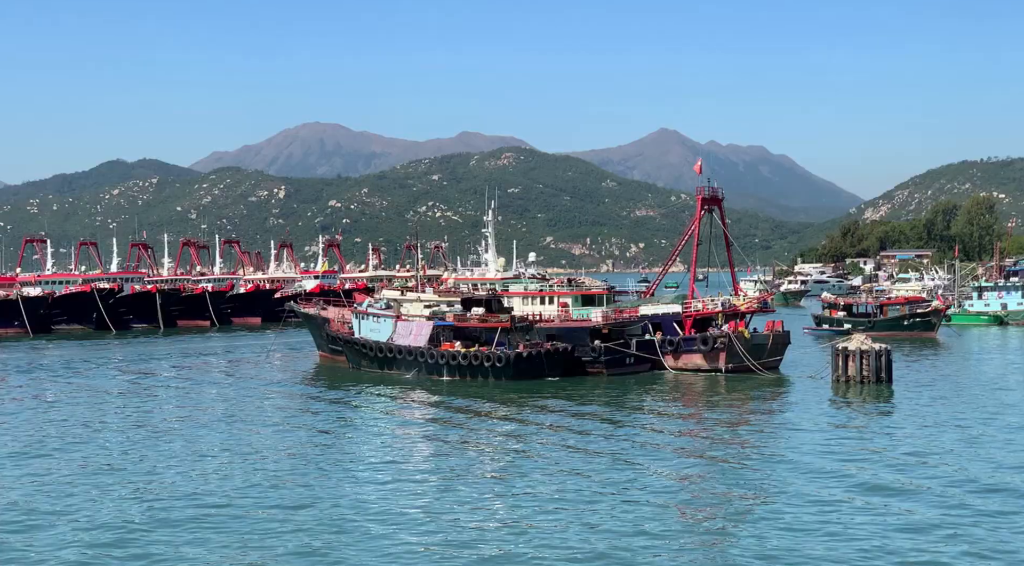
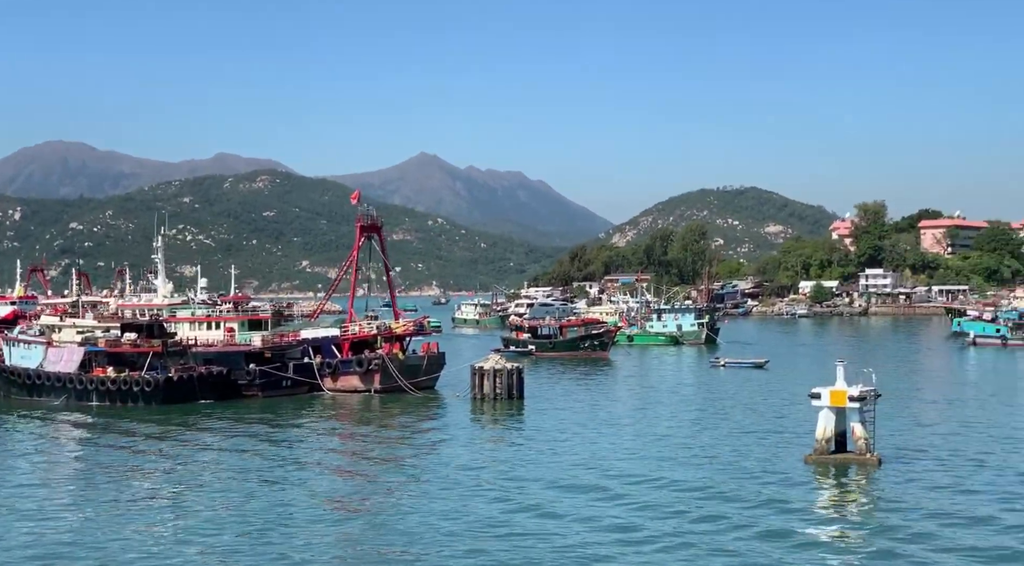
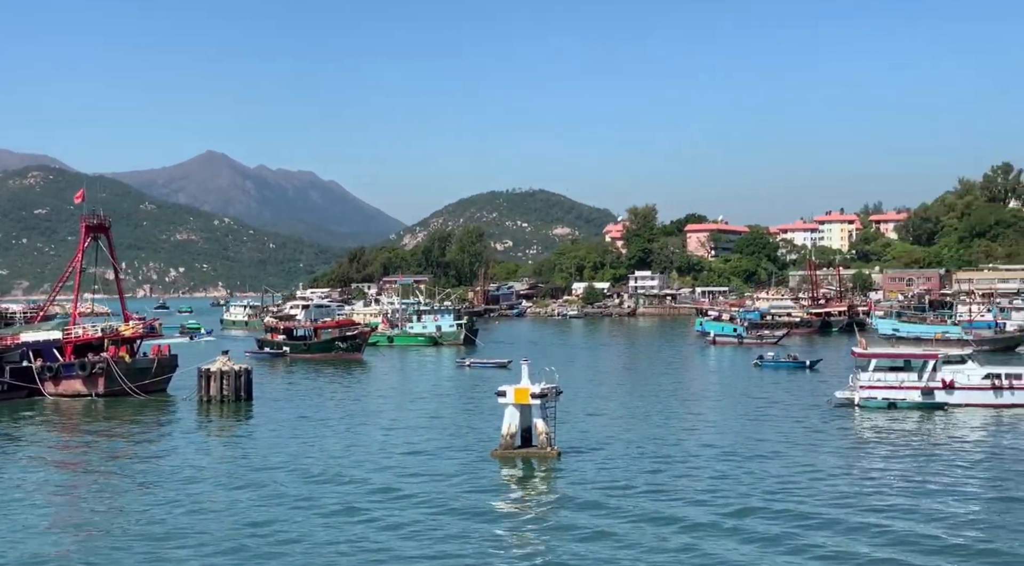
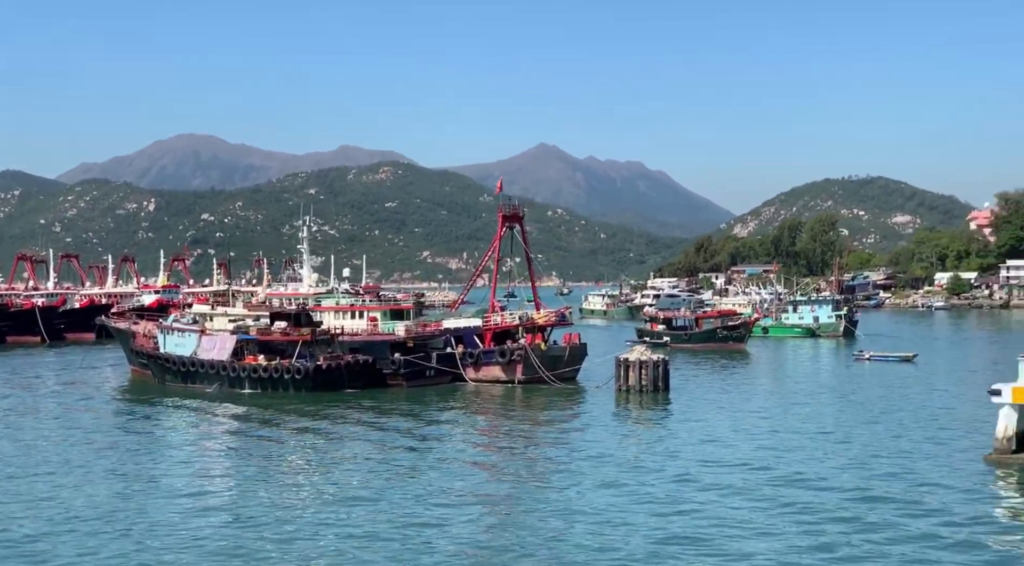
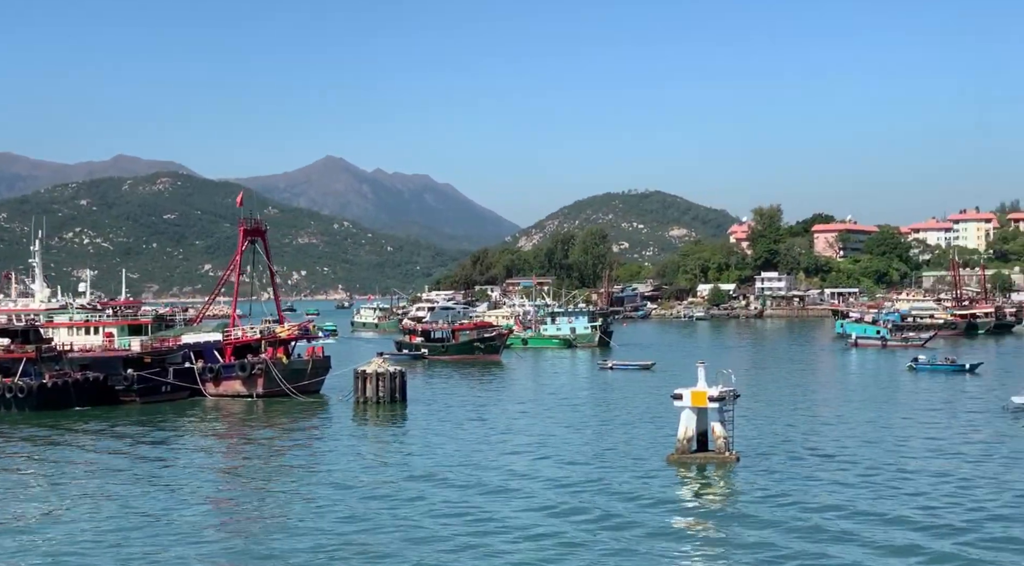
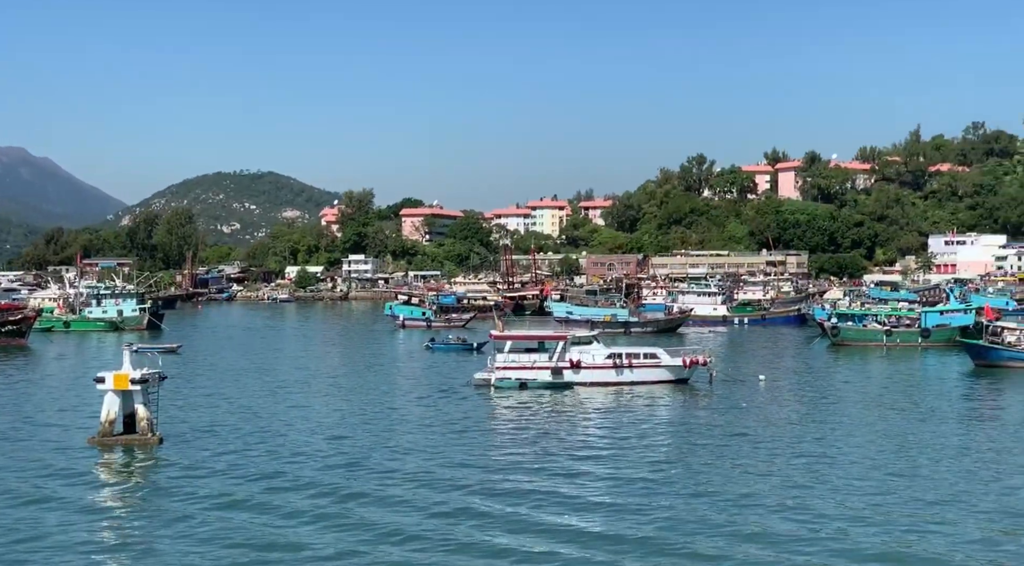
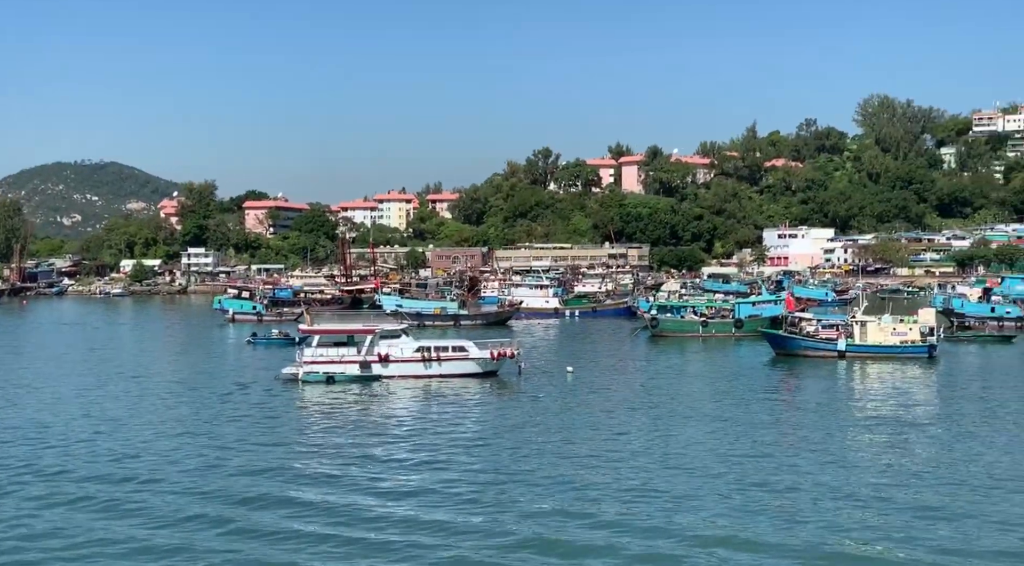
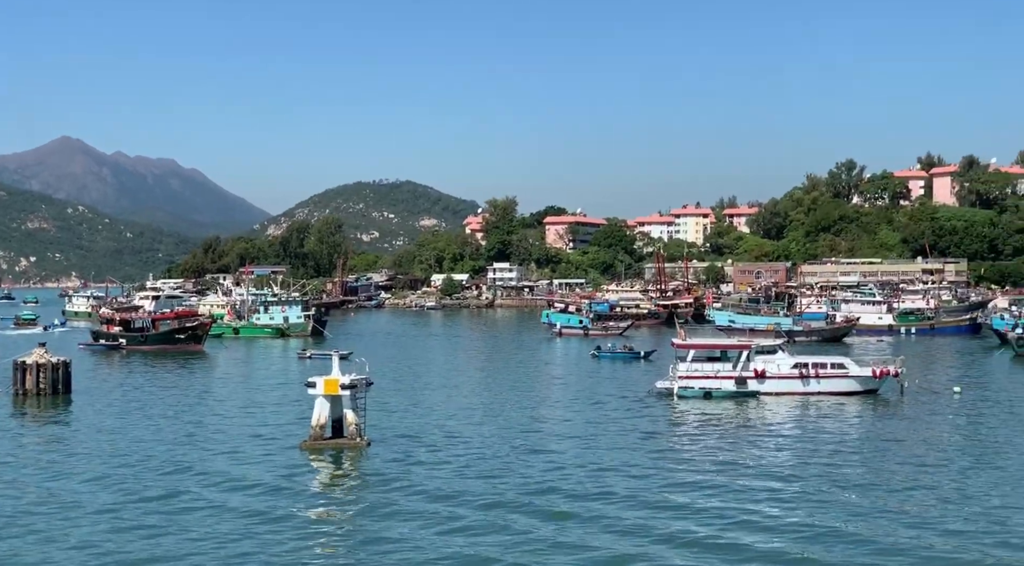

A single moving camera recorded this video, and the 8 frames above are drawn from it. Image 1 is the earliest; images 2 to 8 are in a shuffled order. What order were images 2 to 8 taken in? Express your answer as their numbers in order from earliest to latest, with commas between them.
4, 2, 5, 3, 8, 6, 7
